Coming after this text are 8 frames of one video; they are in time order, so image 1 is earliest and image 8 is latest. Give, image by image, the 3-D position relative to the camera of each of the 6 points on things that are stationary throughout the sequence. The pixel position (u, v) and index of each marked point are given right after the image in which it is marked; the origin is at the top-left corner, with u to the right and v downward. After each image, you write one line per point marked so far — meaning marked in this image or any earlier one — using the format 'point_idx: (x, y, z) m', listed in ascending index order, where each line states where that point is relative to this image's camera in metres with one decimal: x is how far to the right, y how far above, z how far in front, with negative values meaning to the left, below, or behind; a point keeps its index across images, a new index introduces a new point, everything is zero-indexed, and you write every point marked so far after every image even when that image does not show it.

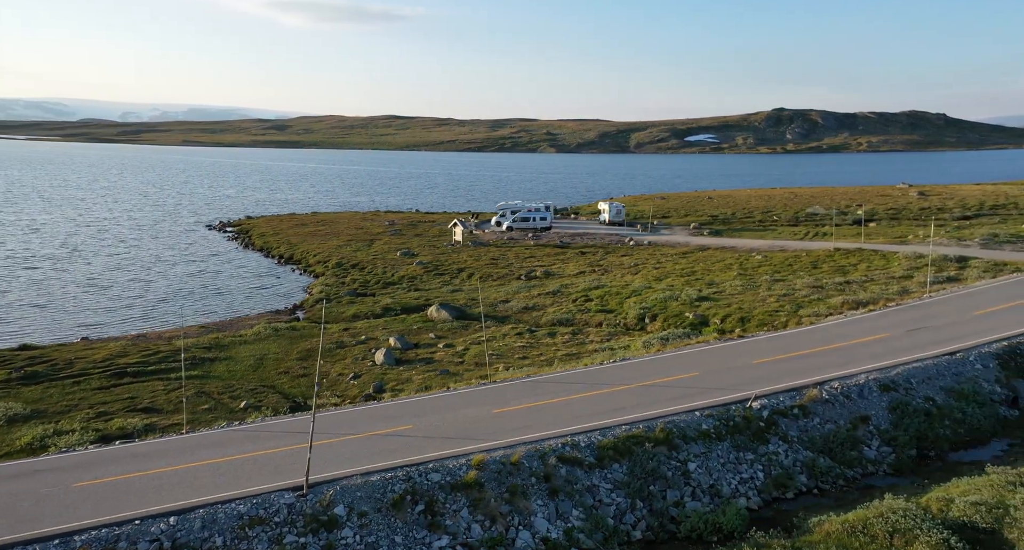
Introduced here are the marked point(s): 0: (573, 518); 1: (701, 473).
0: (+0.8, -3.4, +11.2) m
1: (+3.0, -3.2, +12.6) m
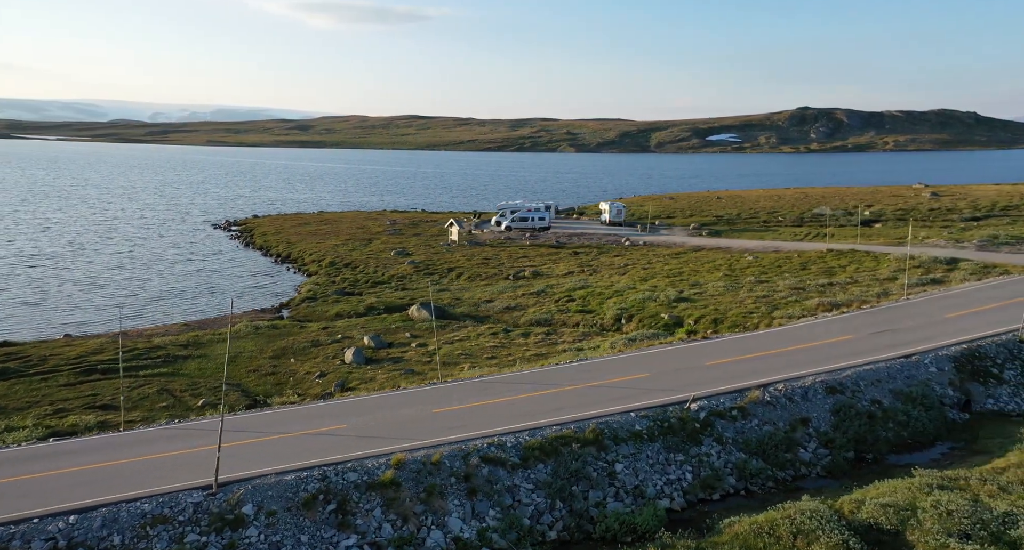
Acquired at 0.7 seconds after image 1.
0: (-0.4, -3.4, +11.2) m
1: (+1.8, -3.2, +12.6) m
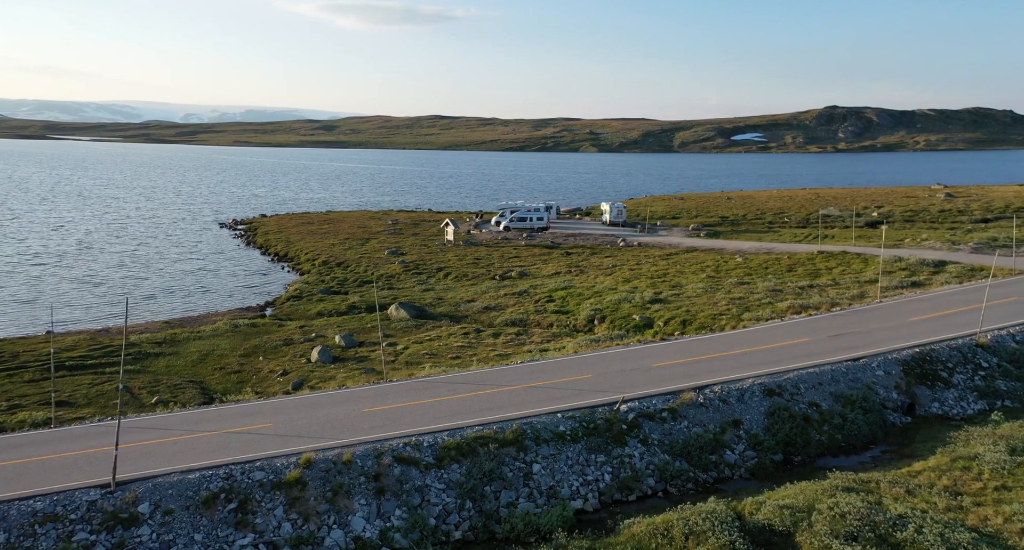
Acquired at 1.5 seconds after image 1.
0: (-1.7, -3.4, +11.2) m
1: (+0.5, -3.2, +12.6) m
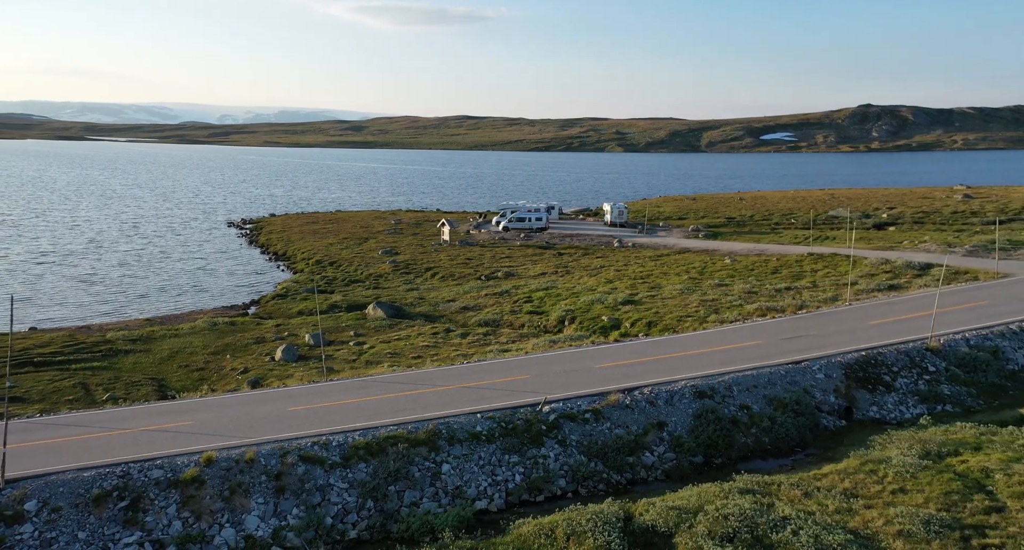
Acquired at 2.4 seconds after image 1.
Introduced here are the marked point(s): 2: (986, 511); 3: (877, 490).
0: (-3.2, -3.4, +11.3) m
1: (-1.0, -3.2, +12.7) m
2: (+6.3, -3.1, +10.5) m
3: (+5.3, -3.1, +11.5) m
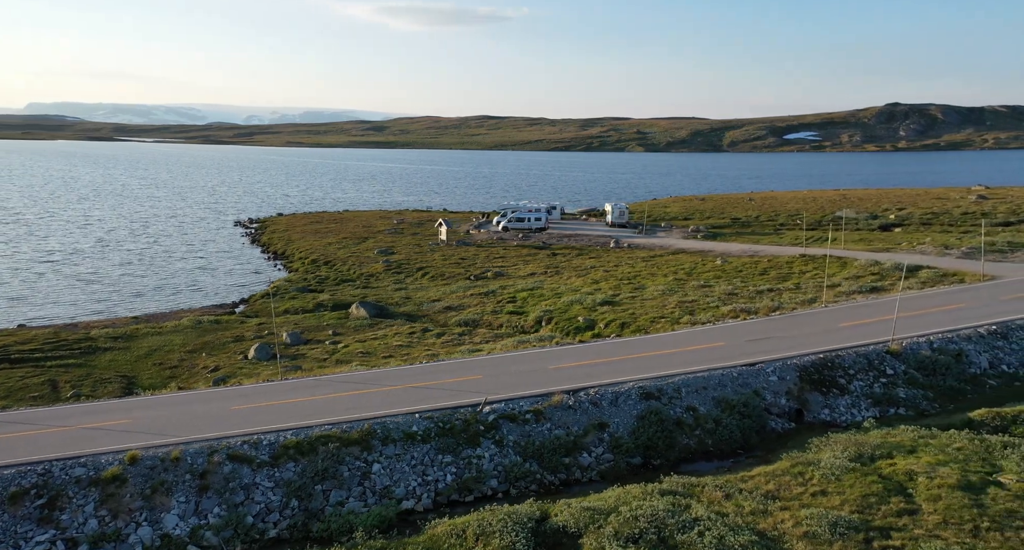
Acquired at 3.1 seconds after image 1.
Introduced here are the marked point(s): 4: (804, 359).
0: (-4.3, -3.4, +11.3) m
1: (-2.1, -3.2, +12.7) m
2: (+5.1, -3.2, +10.5) m
3: (+4.2, -3.2, +11.5) m
4: (+7.2, -2.1, +19.4) m
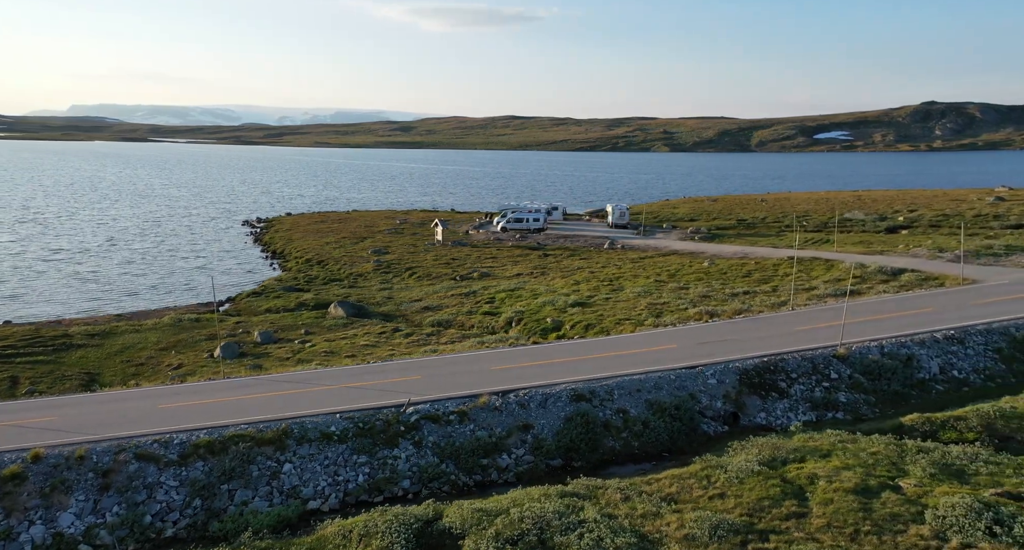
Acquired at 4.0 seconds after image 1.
0: (-5.8, -3.4, +11.3) m
1: (-3.6, -3.2, +12.7) m
2: (+3.7, -3.2, +10.5) m
3: (+2.7, -3.2, +11.5) m
4: (+5.8, -2.2, +19.4) m
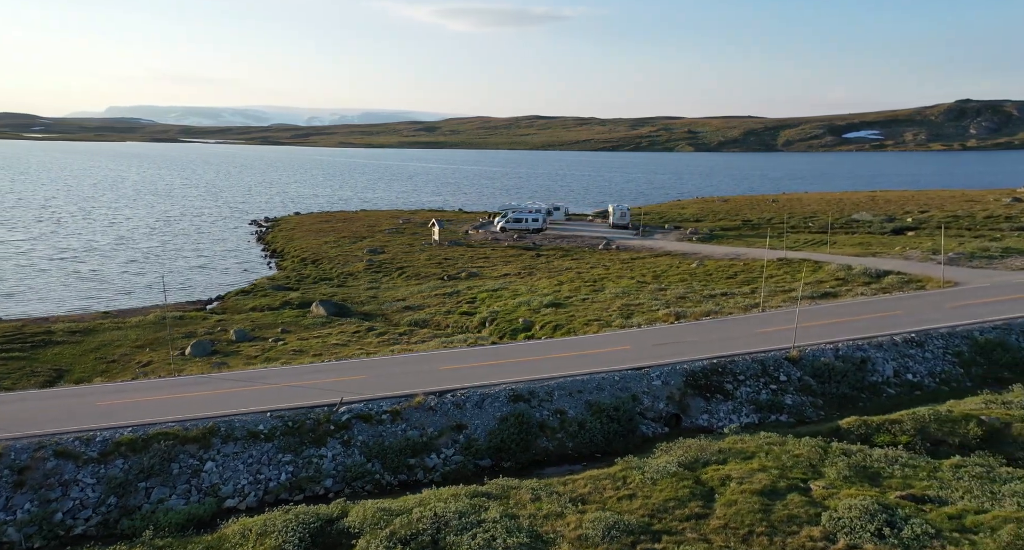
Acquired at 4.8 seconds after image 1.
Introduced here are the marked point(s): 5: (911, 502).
0: (-7.1, -3.4, +11.4) m
1: (-4.8, -3.2, +12.8) m
2: (+2.4, -3.2, +10.5) m
3: (+1.4, -3.2, +11.5) m
4: (+4.5, -2.2, +19.5) m
5: (+5.4, -3.1, +10.7) m
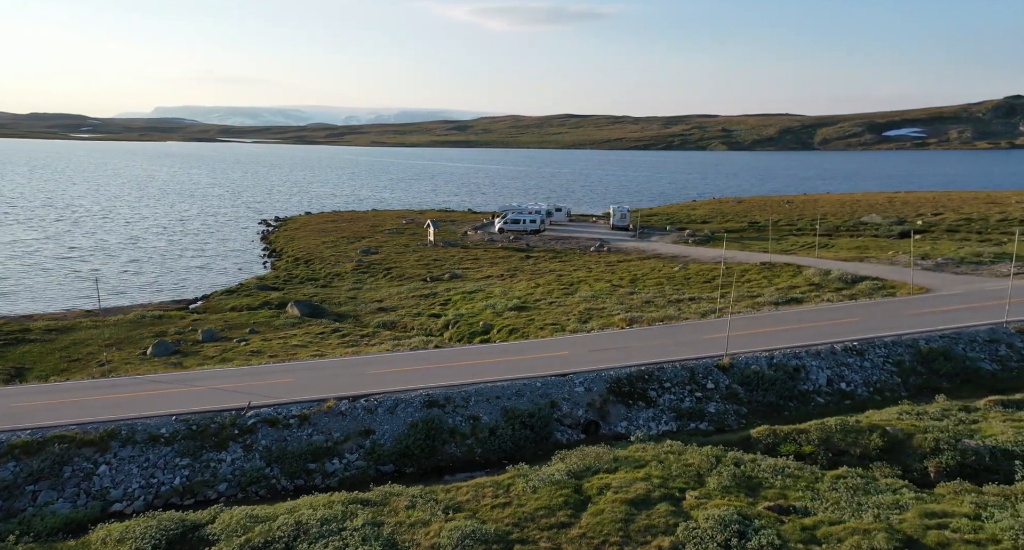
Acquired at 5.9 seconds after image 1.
0: (-8.9, -3.5, +11.5) m
1: (-6.7, -3.3, +12.9) m
2: (+0.6, -3.4, +10.6) m
3: (-0.4, -3.4, +11.6) m
4: (+2.7, -2.4, +19.5) m
5: (+3.6, -3.3, +10.8) m
